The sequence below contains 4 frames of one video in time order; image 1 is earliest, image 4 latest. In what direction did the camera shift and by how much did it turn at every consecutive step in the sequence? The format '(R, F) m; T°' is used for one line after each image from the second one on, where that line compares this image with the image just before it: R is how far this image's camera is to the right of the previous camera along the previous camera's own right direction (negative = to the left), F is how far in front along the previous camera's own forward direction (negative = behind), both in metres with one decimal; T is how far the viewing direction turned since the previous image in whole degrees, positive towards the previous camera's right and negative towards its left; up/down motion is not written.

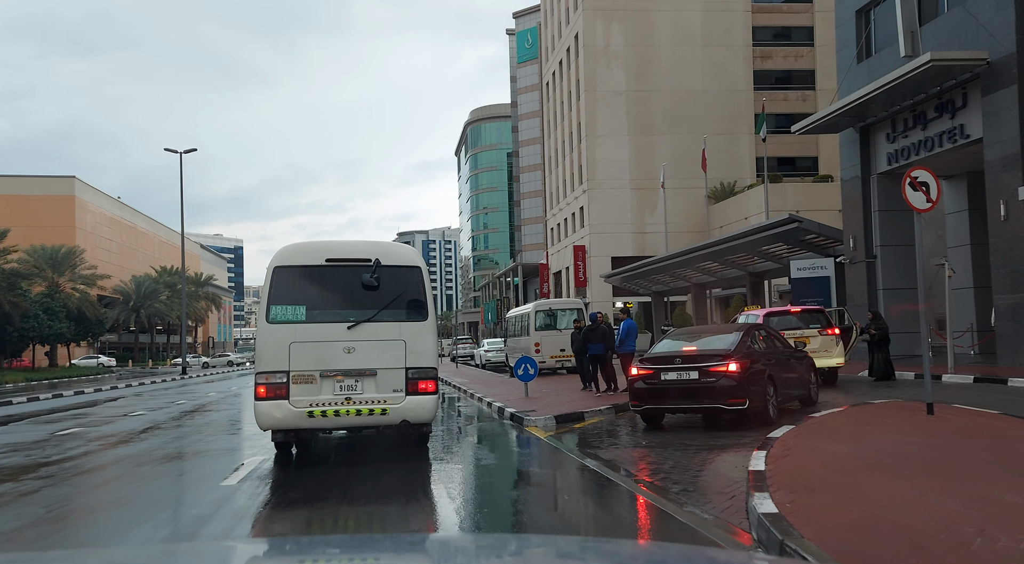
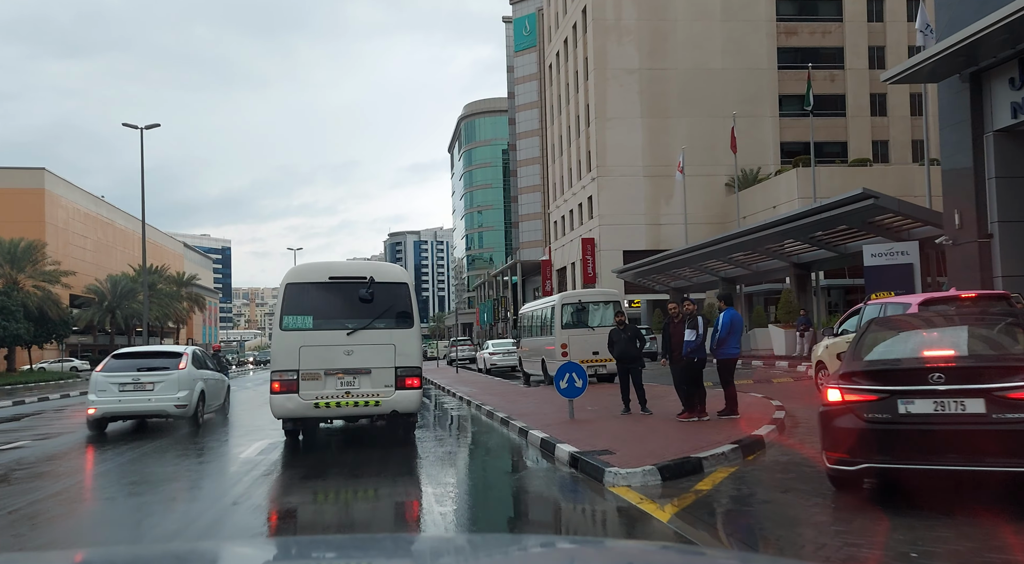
(-0.2, +1.3) m; +1°
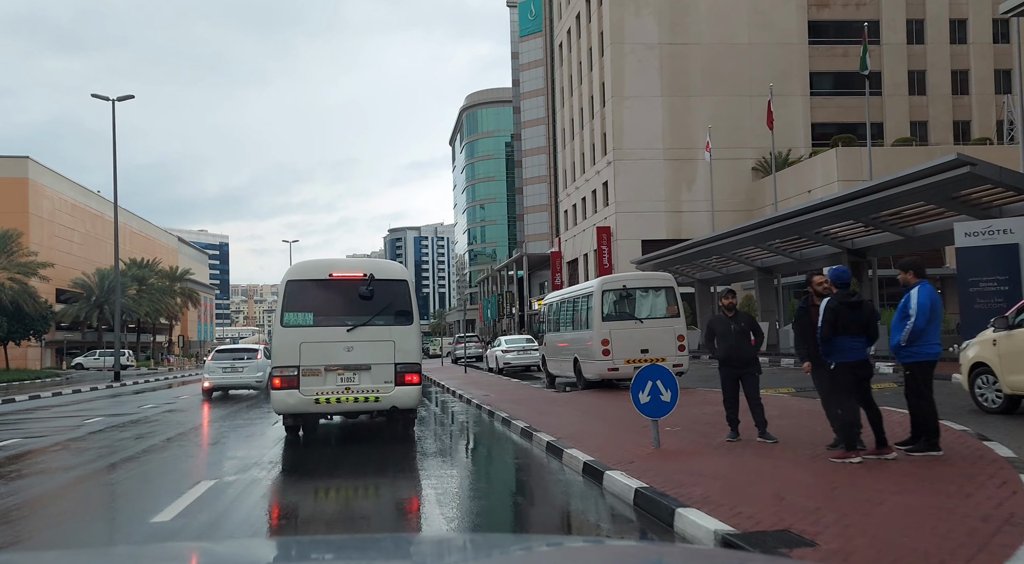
(-0.2, +1.0) m; 0°
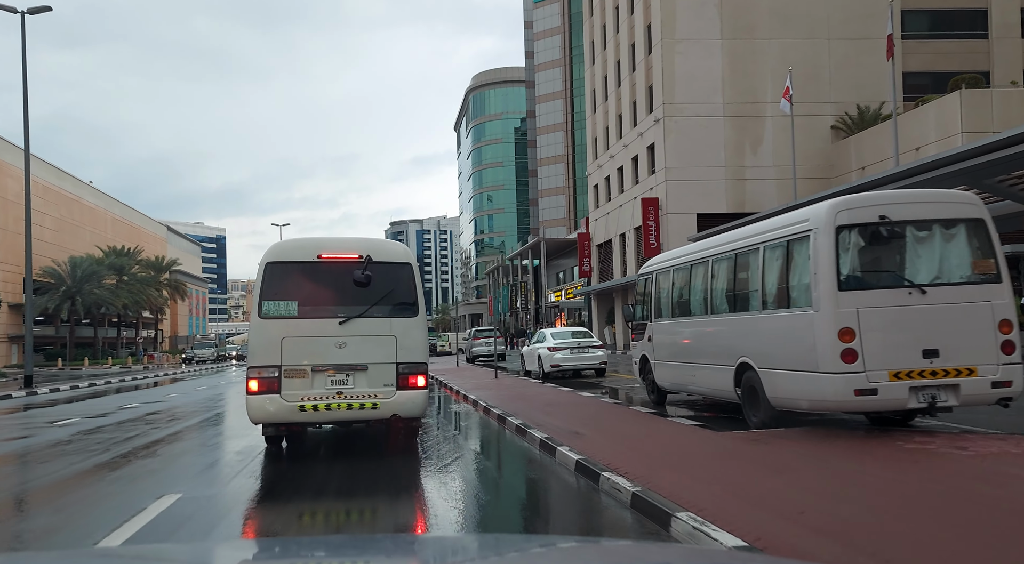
(-0.3, +2.2) m; 0°
